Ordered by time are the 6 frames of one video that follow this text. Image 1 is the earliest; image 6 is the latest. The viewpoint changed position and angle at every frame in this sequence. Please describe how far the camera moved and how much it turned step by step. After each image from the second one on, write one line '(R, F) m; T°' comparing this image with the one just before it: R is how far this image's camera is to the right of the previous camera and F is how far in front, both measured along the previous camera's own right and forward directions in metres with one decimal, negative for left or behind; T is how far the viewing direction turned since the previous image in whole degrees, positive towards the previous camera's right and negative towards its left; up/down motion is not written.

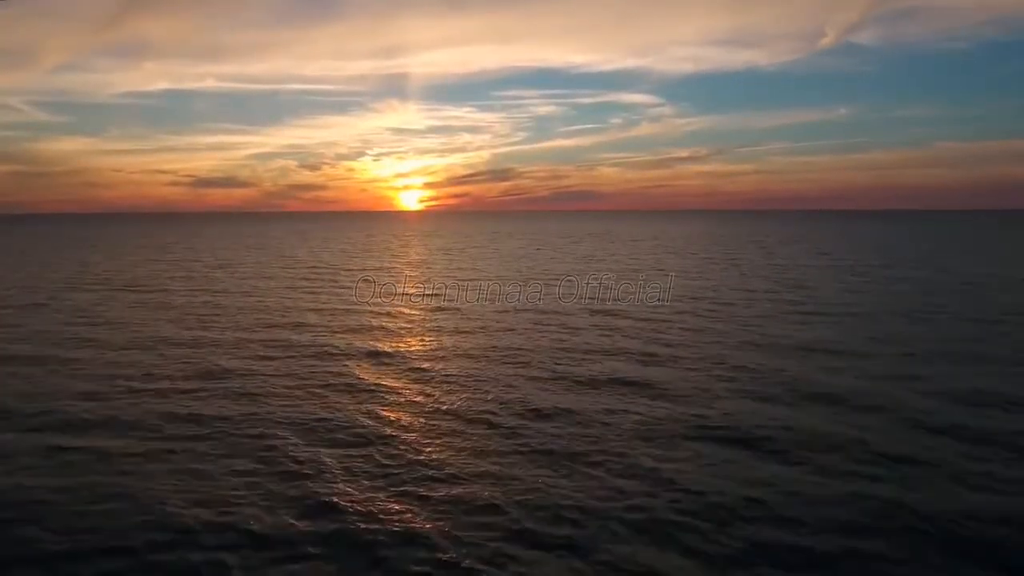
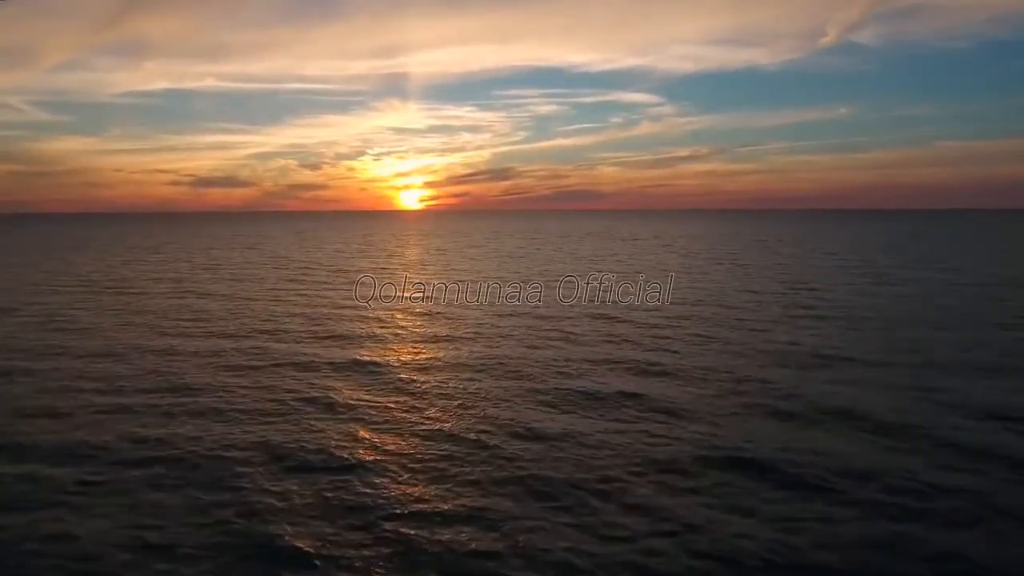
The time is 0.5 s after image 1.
(-0.9, -0.3) m; 0°
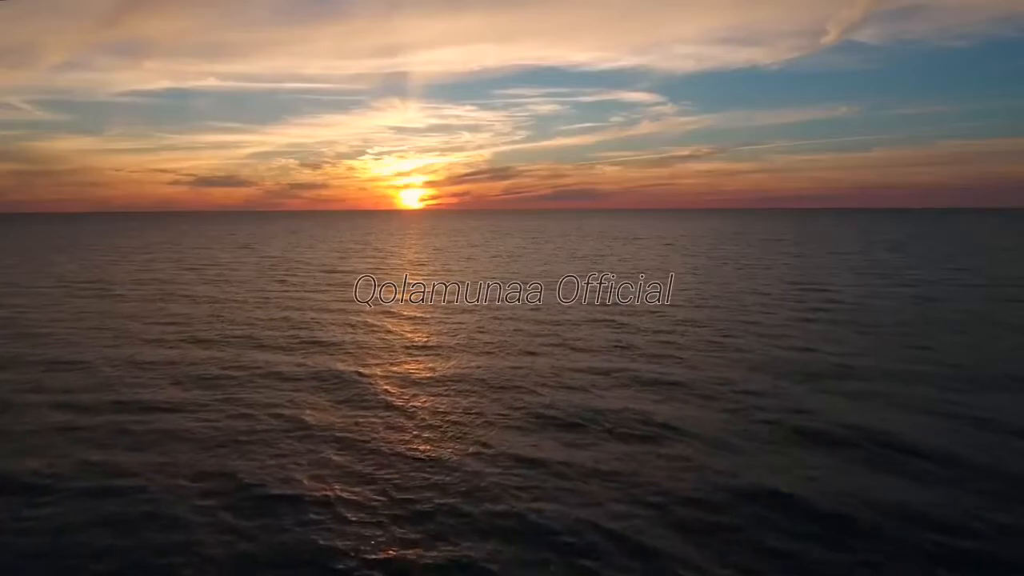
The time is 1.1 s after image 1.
(+0.2, +1.4) m; 0°
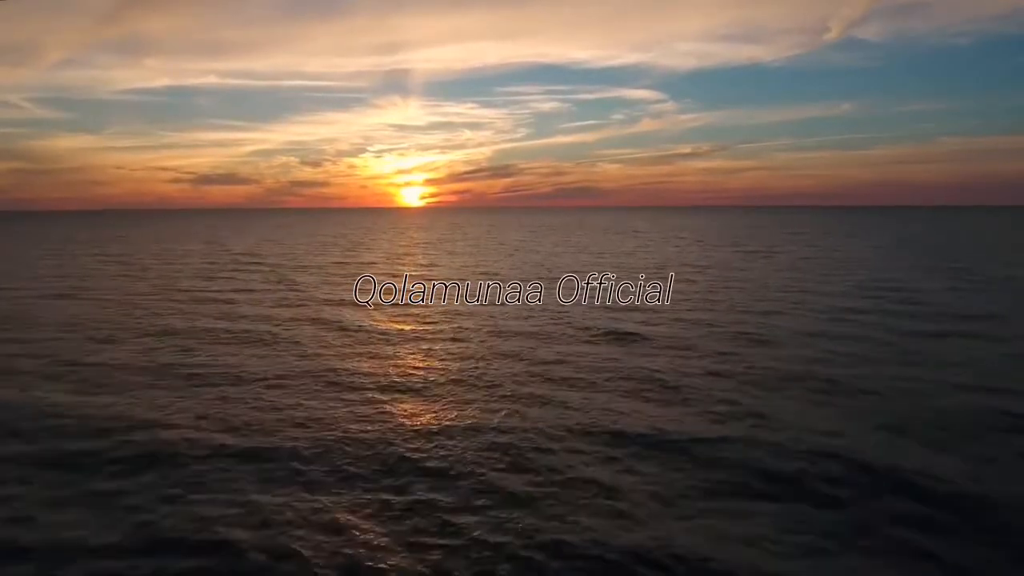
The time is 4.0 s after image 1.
(+0.8, +5.3) m; 0°
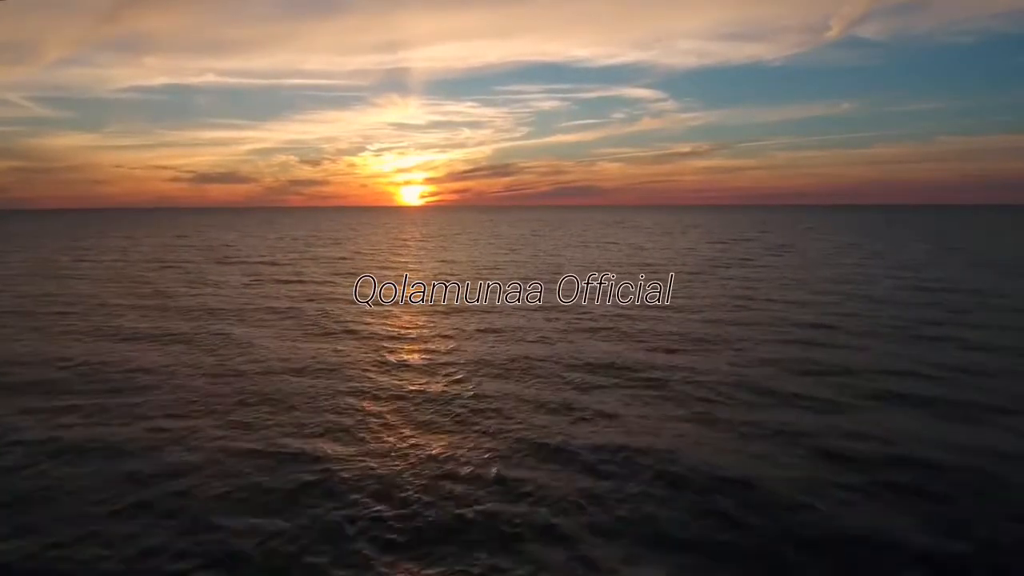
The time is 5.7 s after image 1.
(+0.2, +4.5) m; 0°
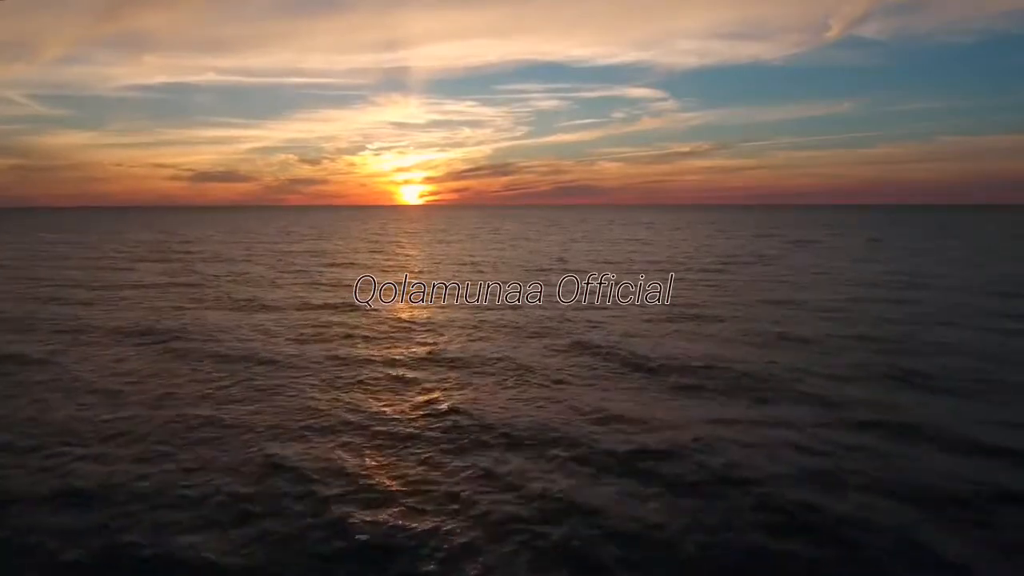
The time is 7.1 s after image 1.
(+0.2, +4.5) m; 0°
